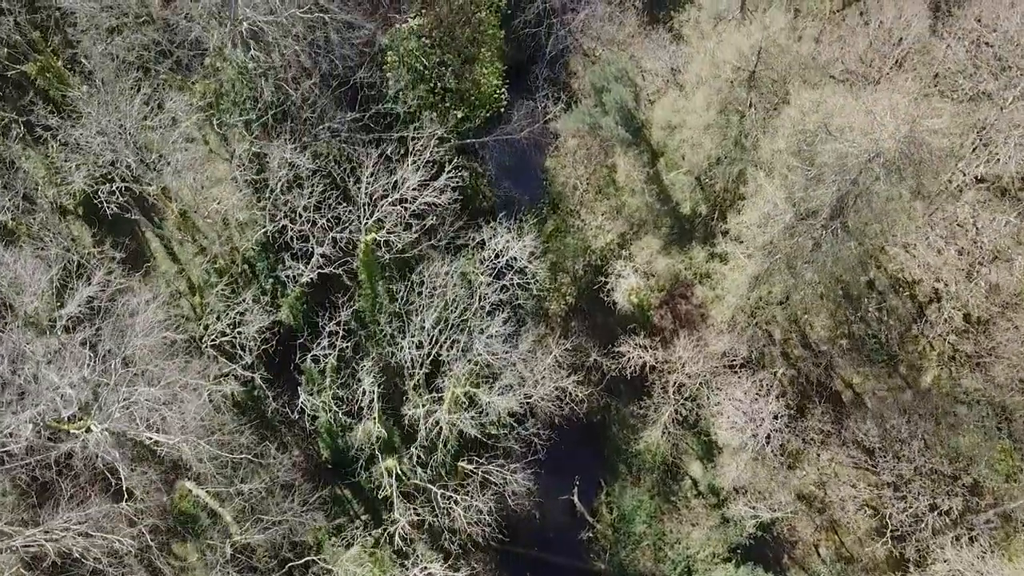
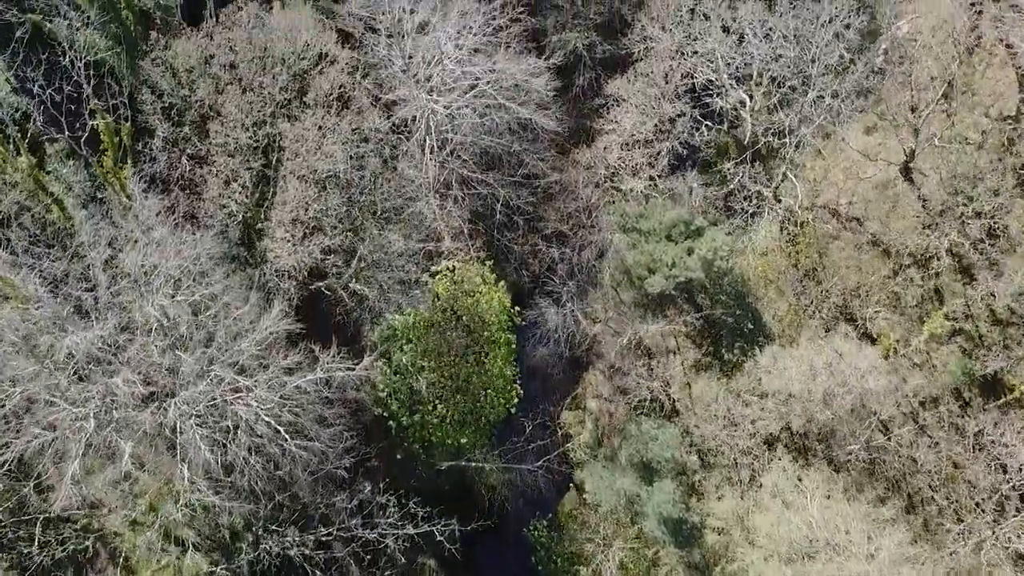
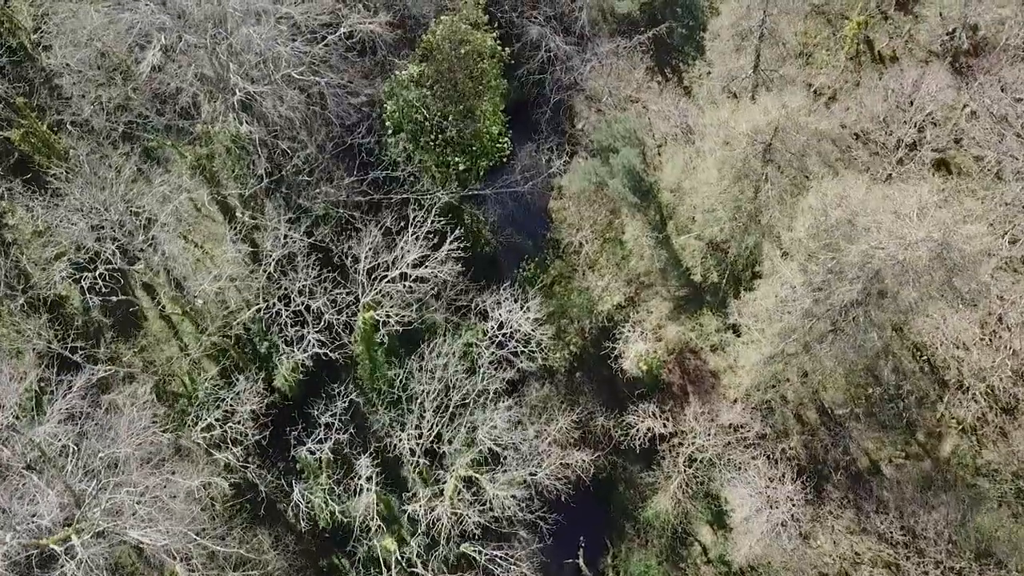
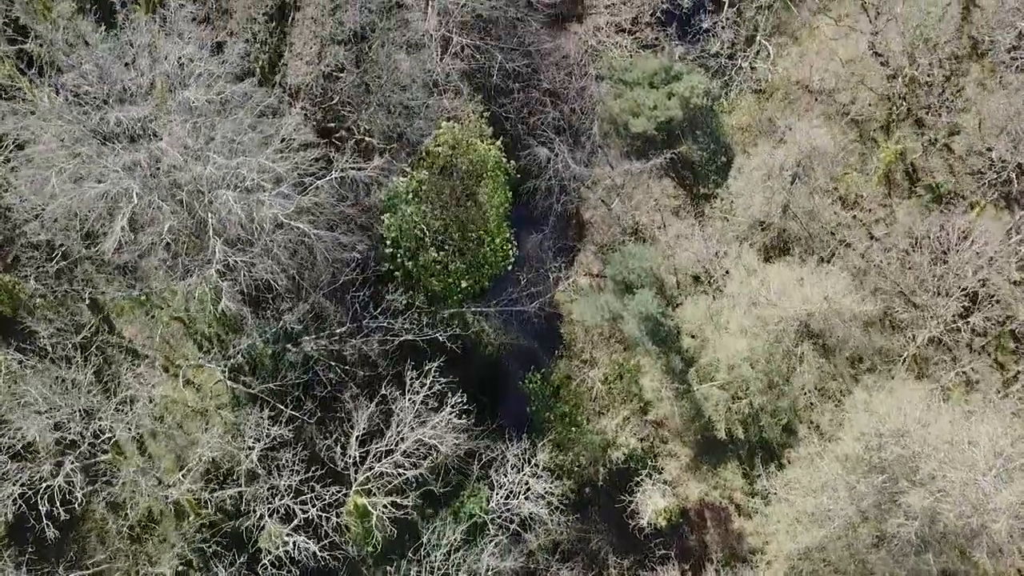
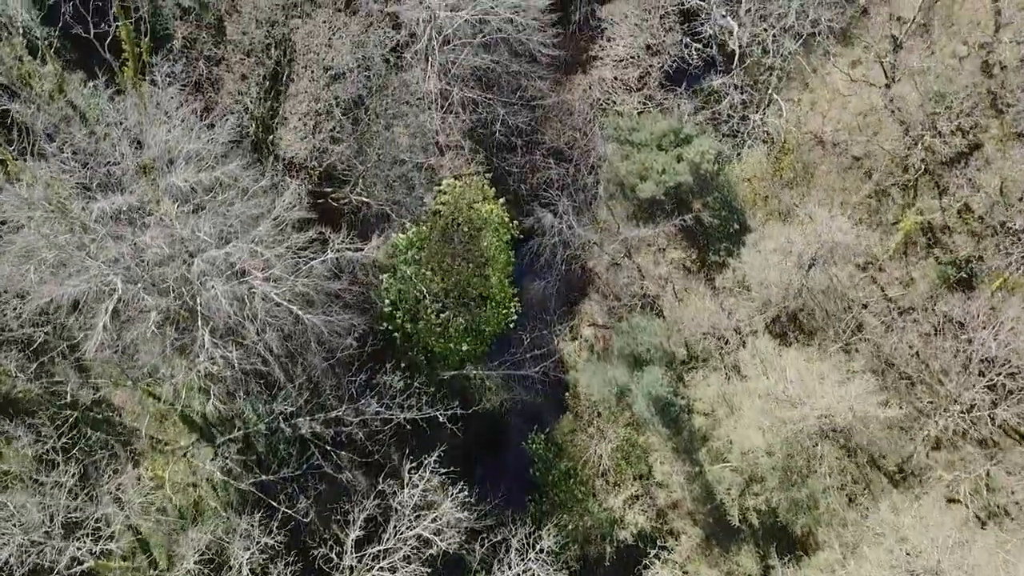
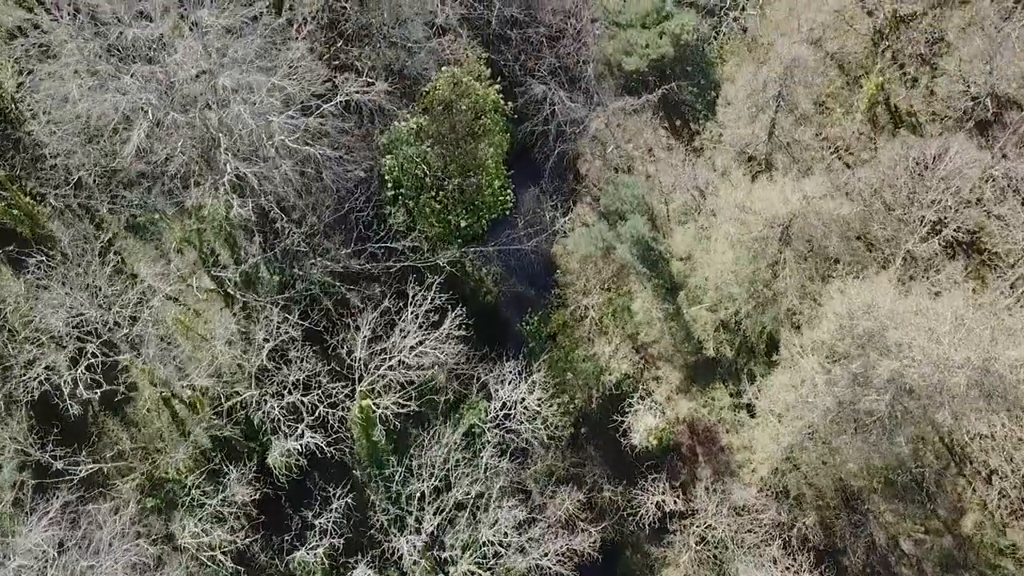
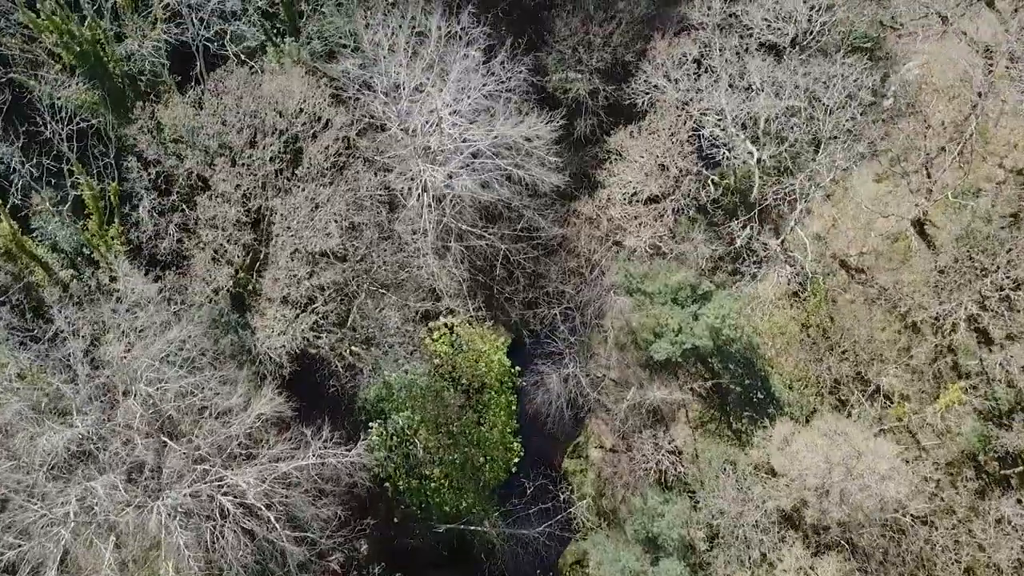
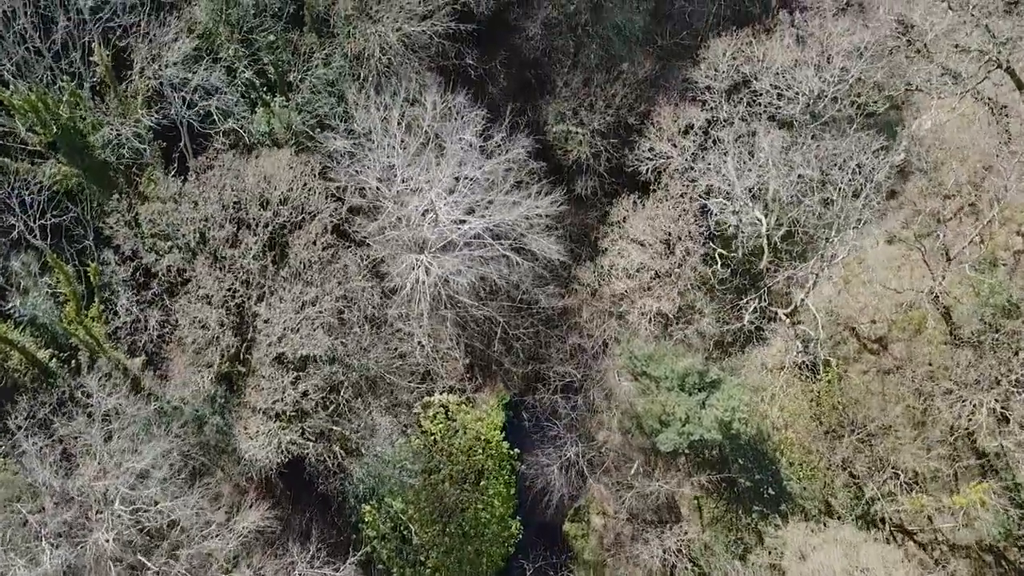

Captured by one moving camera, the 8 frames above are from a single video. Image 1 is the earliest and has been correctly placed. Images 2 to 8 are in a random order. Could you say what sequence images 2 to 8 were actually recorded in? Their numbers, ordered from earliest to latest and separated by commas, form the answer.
3, 6, 4, 5, 2, 7, 8
